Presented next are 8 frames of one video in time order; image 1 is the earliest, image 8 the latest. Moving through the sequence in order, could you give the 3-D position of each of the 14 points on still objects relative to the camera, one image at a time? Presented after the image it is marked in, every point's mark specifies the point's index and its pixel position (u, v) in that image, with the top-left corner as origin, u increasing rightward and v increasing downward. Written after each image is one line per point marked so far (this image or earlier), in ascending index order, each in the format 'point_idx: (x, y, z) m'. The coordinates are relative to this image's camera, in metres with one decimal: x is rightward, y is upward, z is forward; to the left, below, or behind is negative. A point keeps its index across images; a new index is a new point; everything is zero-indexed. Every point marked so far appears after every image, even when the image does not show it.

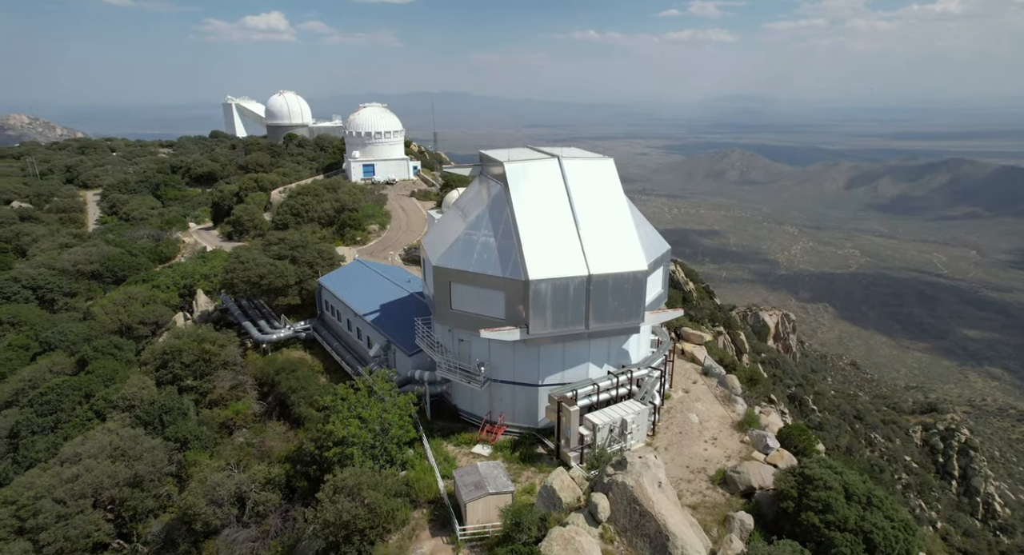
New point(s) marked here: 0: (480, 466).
0: (-0.7, -3.9, +11.4) m
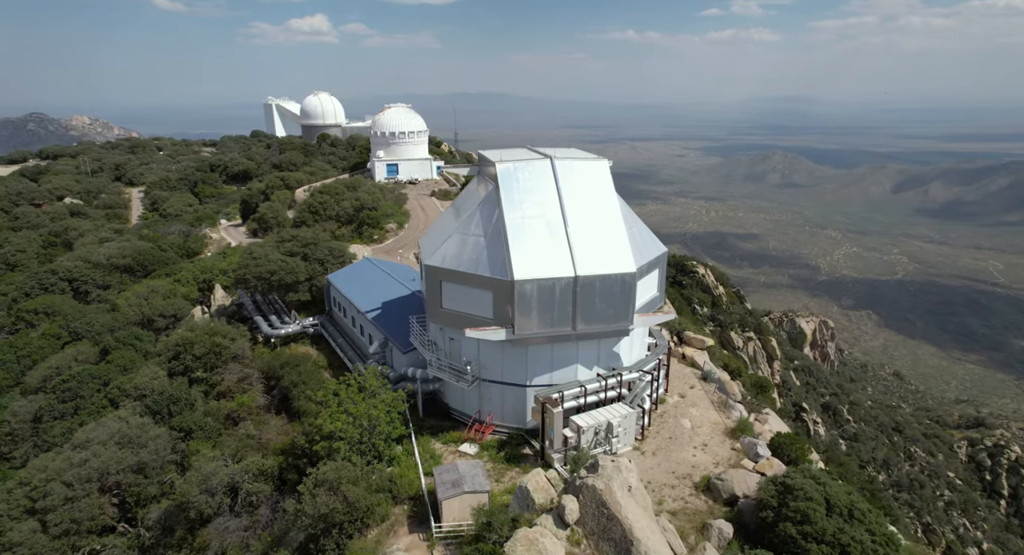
0: (-1.1, -3.9, +11.5) m
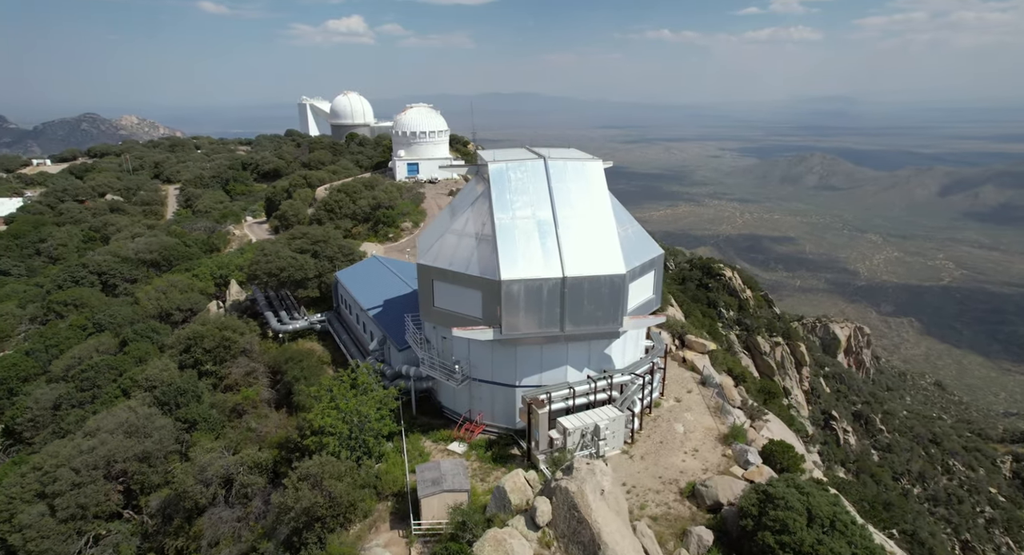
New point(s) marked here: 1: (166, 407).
0: (-1.4, -3.9, +11.5) m
1: (-11.8, -4.4, +18.7) m
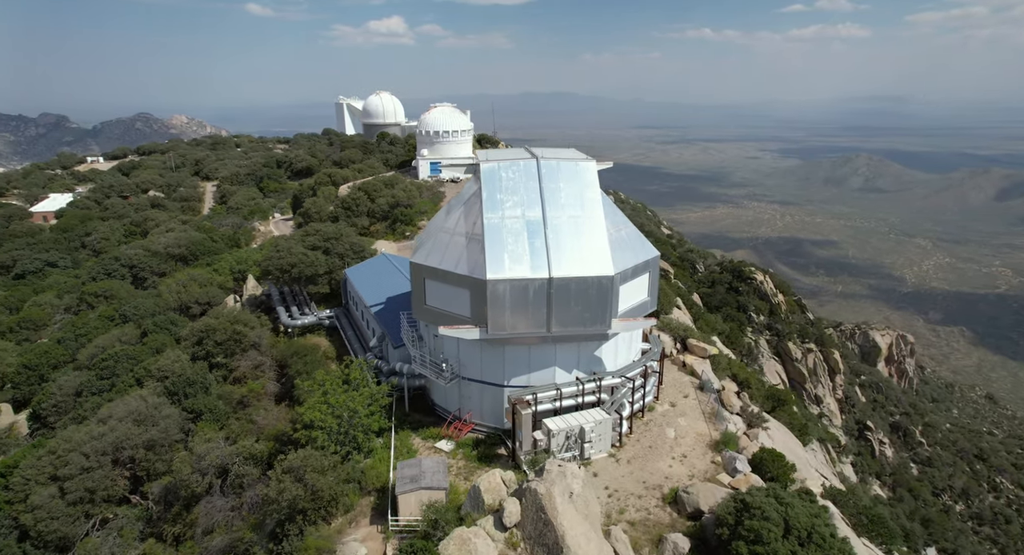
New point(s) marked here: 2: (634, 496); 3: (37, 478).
0: (-1.8, -3.8, +11.6) m
1: (-11.8, -4.2, +19.3) m
2: (+2.5, -4.6, +11.5) m
3: (-14.3, -6.0, +16.5) m
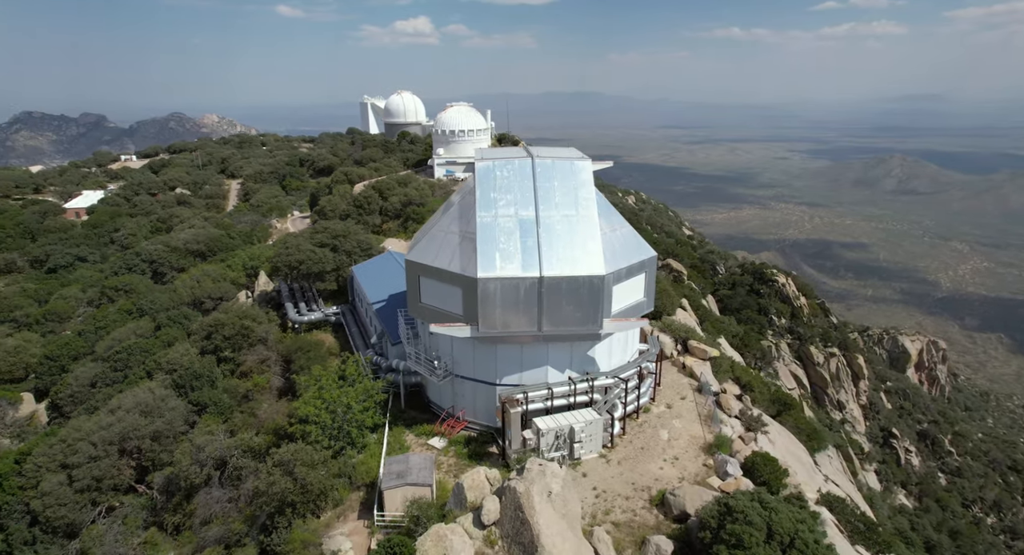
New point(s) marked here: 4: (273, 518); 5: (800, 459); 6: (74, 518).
0: (-2.1, -3.8, +11.7) m
1: (-11.8, -4.0, +19.7) m
2: (+2.3, -4.6, +11.4) m
3: (-14.4, -5.8, +17.1) m
4: (-4.9, -5.0, +11.4) m
5: (+8.7, -5.5, +16.5) m
6: (-12.7, -7.0, +16.0) m
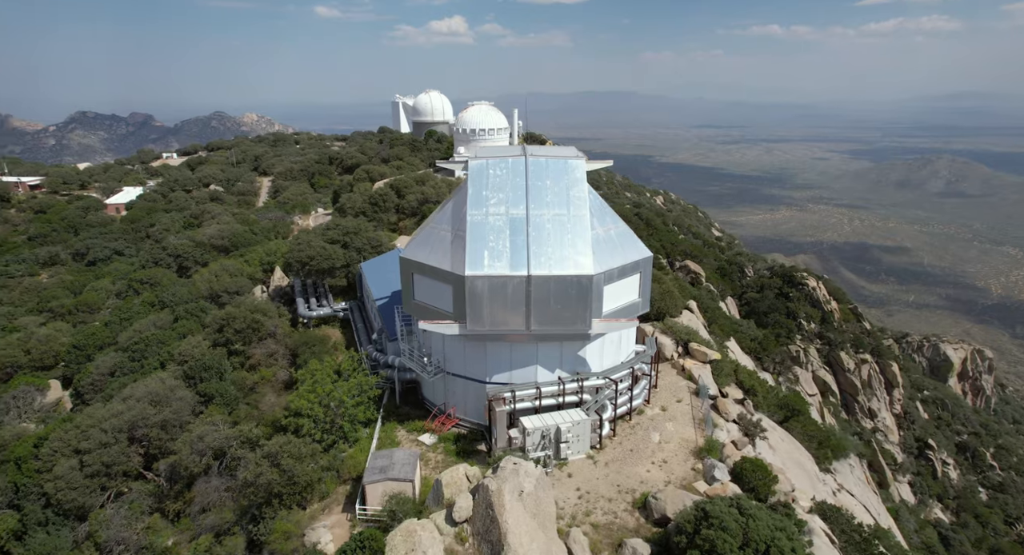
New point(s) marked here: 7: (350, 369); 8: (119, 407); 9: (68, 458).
0: (-2.4, -3.7, +11.8) m
1: (-11.8, -3.8, +20.2) m
2: (+1.9, -4.6, +11.3) m
3: (-14.5, -5.6, +17.7) m
4: (-5.3, -4.9, +11.6) m
5: (+8.6, -5.6, +16.1) m
6: (-12.9, -6.8, +16.5) m
7: (-4.4, -2.5, +14.9) m
8: (-13.1, -4.3, +18.3) m
9: (-14.1, -5.7, +17.4) m
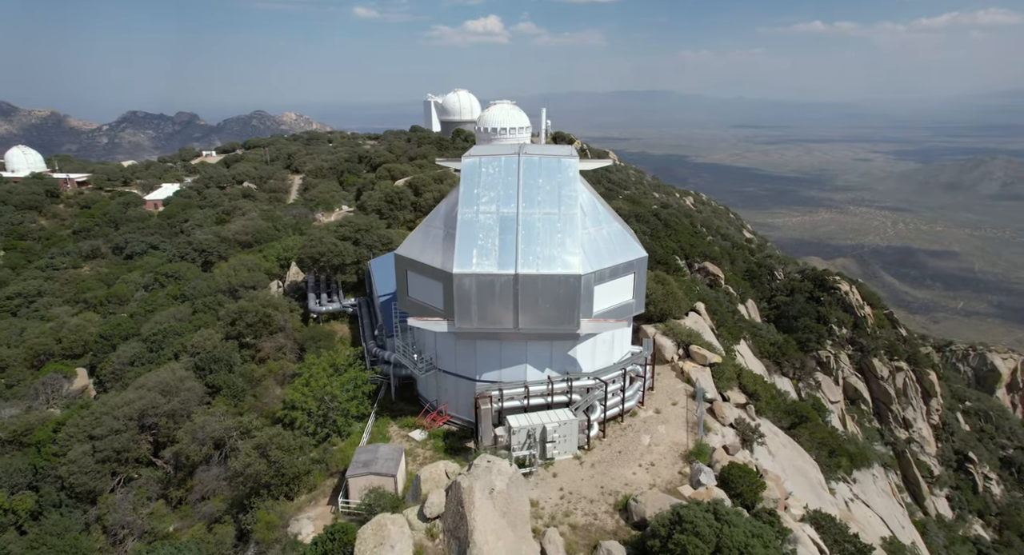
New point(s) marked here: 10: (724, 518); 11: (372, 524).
0: (-2.8, -3.6, +11.9) m
1: (-11.7, -3.6, +20.8) m
2: (+1.5, -4.6, +11.2) m
3: (-14.6, -5.3, +18.4) m
4: (-5.7, -4.8, +11.9) m
5: (+8.4, -5.7, +15.8) m
6: (-13.0, -6.5, +17.2) m
7: (-4.6, -2.4, +15.1) m
8: (-13.1, -4.1, +18.9) m
9: (-14.2, -5.5, +18.1) m
10: (+3.5, -4.0, +9.2) m
11: (-2.3, -4.0, +9.0) m
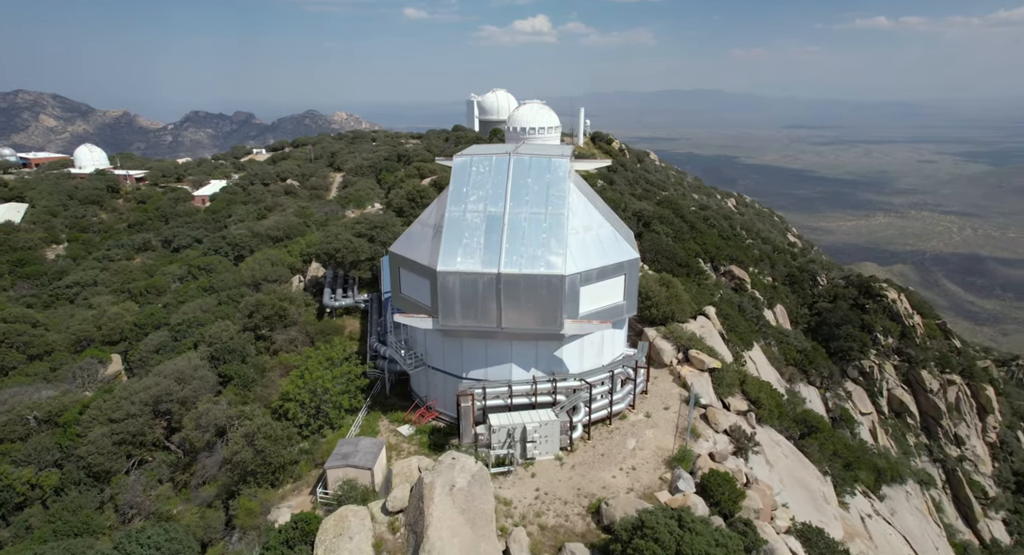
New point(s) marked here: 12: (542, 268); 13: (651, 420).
0: (-3.2, -3.6, +12.1) m
1: (-11.6, -3.3, +21.6) m
2: (+1.0, -4.6, +11.2) m
3: (-14.6, -5.0, +19.4) m
4: (-6.2, -4.6, +12.3) m
5: (+8.1, -5.8, +15.3) m
6: (-13.2, -6.2, +18.0) m
7: (-4.8, -2.2, +15.4) m
8: (-13.1, -3.8, +19.8) m
9: (-14.2, -5.2, +19.1) m
10: (+2.9, -4.1, +9.0) m
11: (-2.9, -4.0, +9.2) m
12: (+0.7, +0.2, +12.2) m
13: (+3.6, -3.7, +14.1) m
